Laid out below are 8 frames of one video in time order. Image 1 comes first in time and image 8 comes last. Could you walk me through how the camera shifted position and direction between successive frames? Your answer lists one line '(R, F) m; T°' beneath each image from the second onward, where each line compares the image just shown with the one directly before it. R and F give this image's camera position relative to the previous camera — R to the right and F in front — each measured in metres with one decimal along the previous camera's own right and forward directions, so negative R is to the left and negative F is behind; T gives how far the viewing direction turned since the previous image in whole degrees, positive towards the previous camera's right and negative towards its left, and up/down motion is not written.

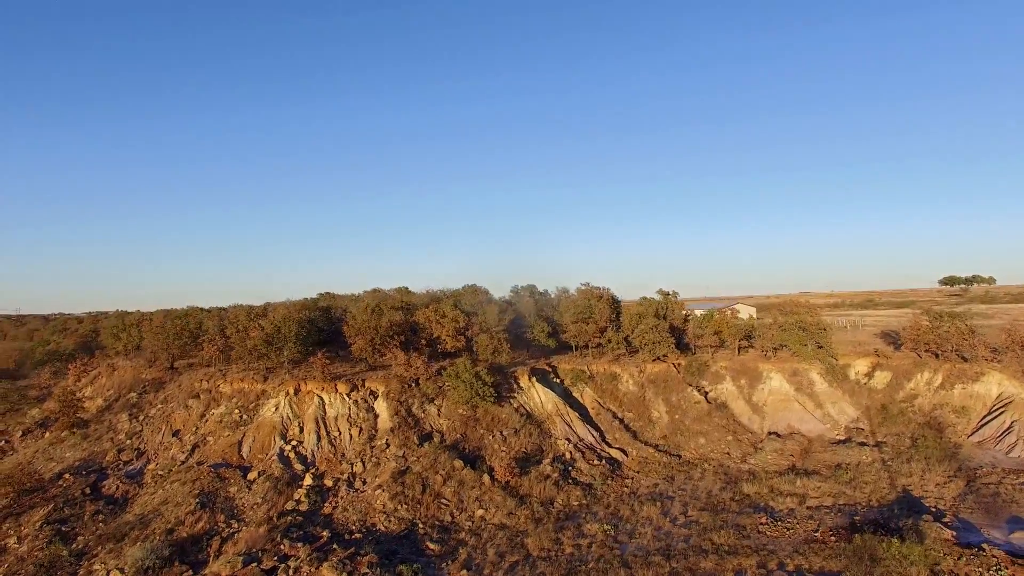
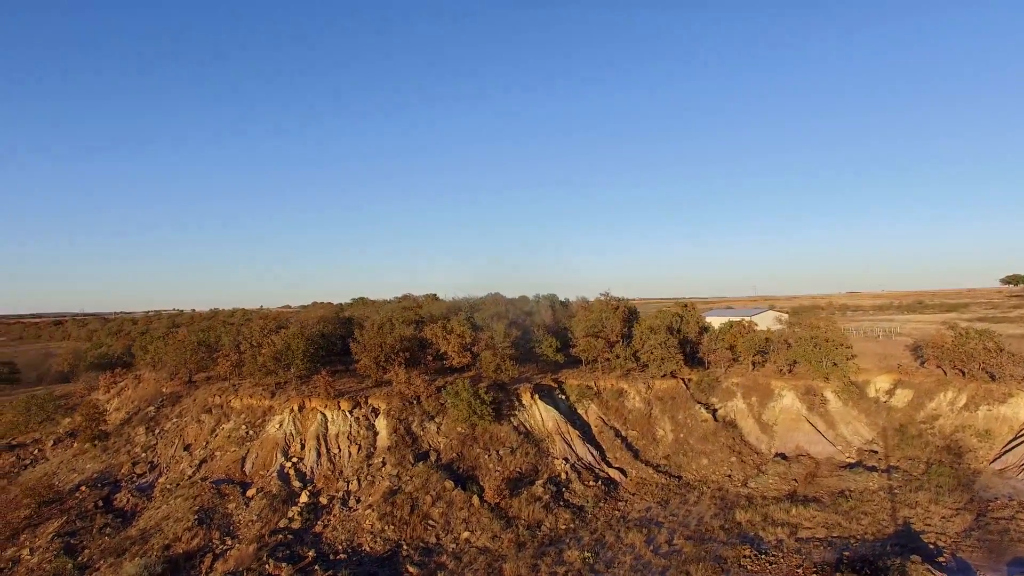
(+1.7, -0.1) m; -4°
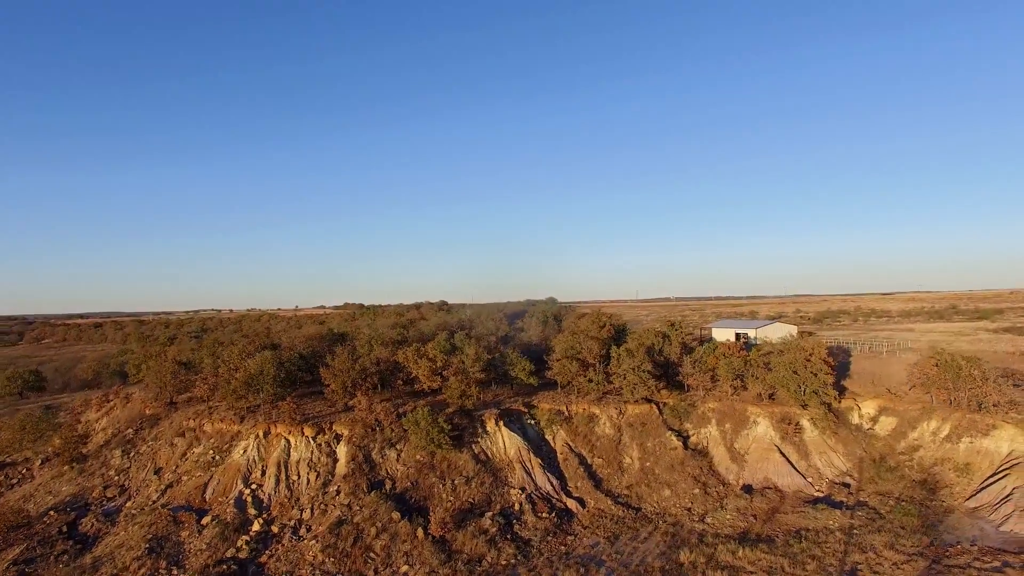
(+3.1, 0.0) m; -3°
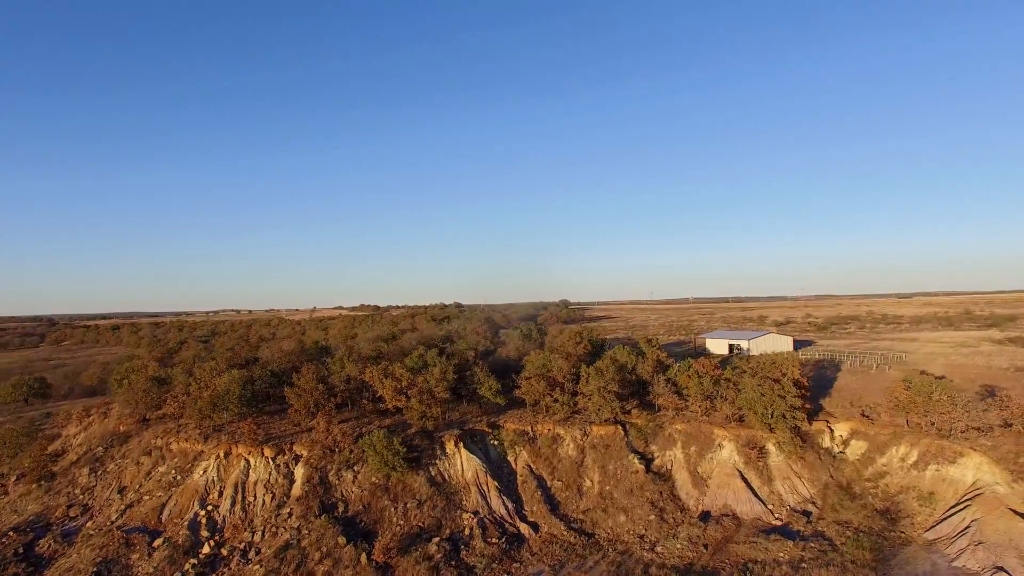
(+2.7, 0.0) m; -1°
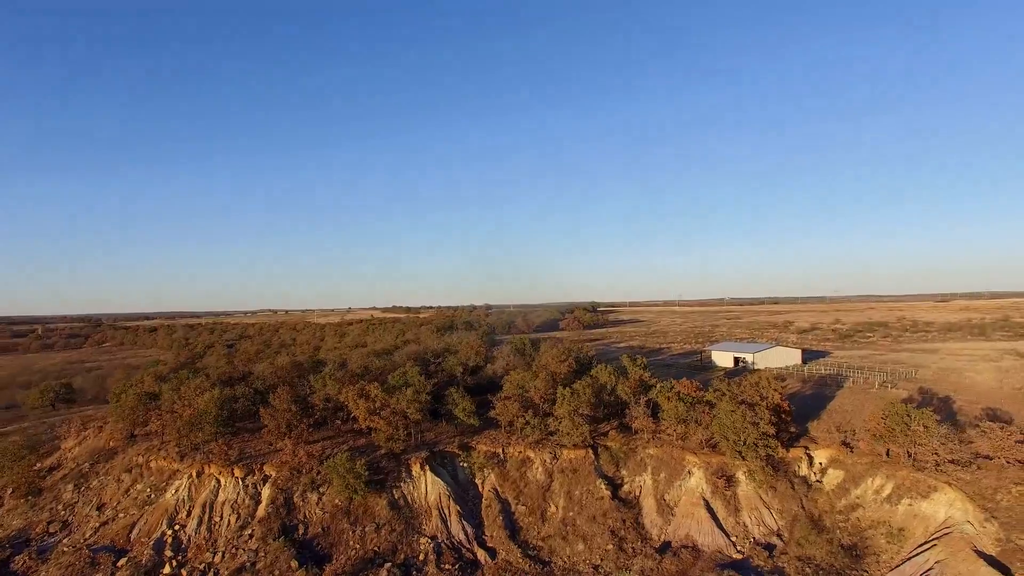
(+3.2, -0.1) m; -3°
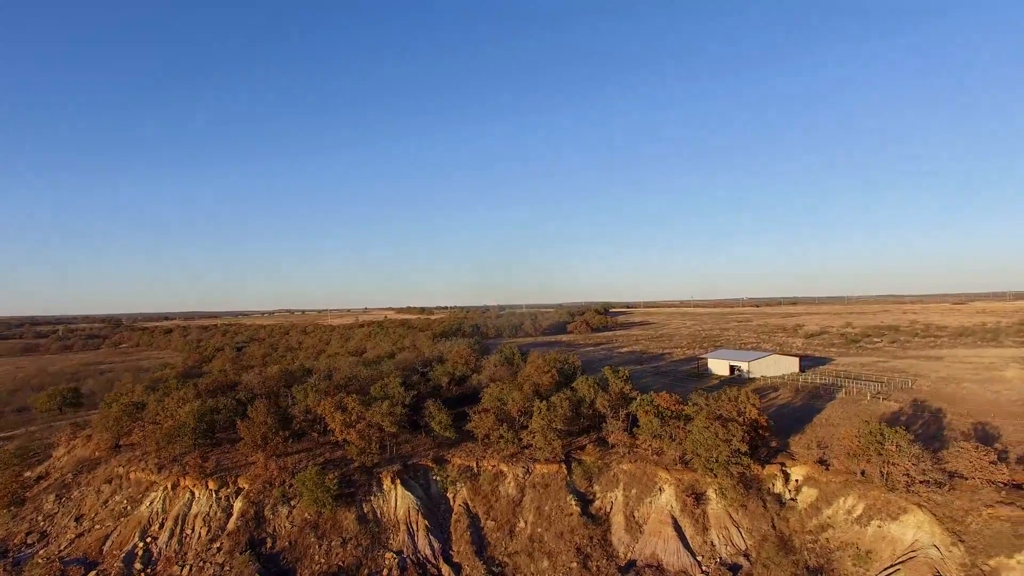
(+2.2, -0.1) m; -1°
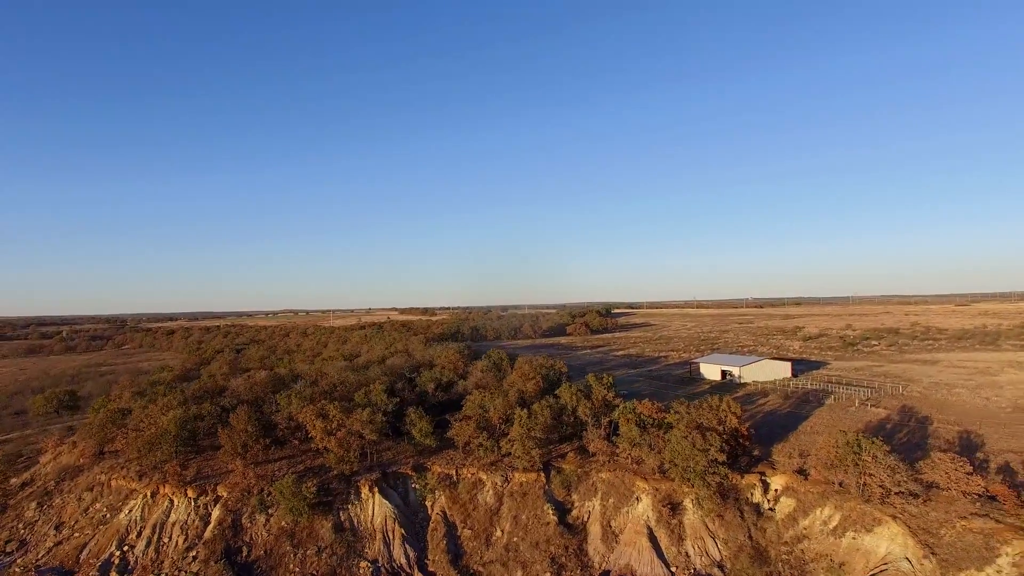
(+1.3, -0.1) m; 0°
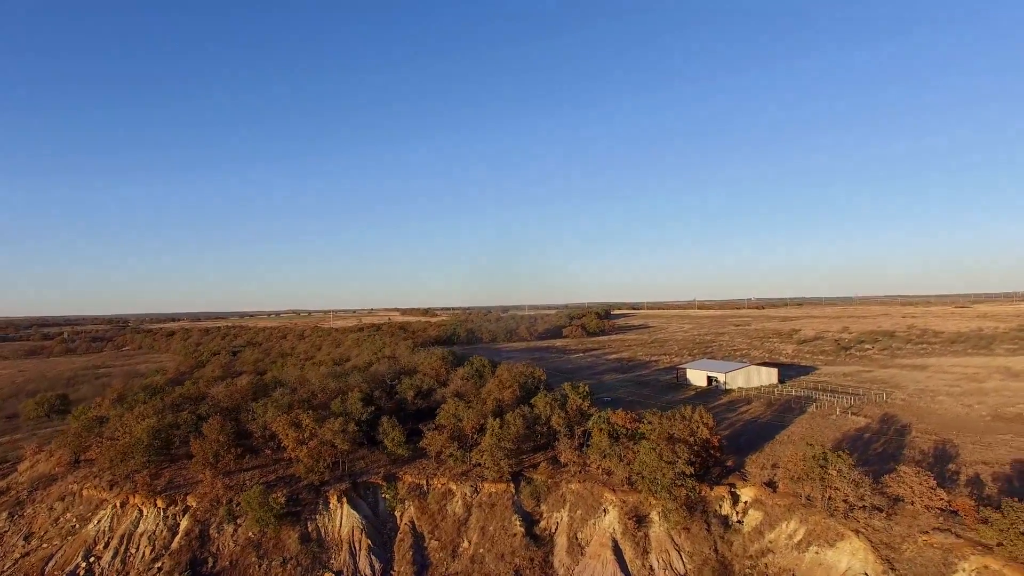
(+1.7, -0.1) m; 0°
